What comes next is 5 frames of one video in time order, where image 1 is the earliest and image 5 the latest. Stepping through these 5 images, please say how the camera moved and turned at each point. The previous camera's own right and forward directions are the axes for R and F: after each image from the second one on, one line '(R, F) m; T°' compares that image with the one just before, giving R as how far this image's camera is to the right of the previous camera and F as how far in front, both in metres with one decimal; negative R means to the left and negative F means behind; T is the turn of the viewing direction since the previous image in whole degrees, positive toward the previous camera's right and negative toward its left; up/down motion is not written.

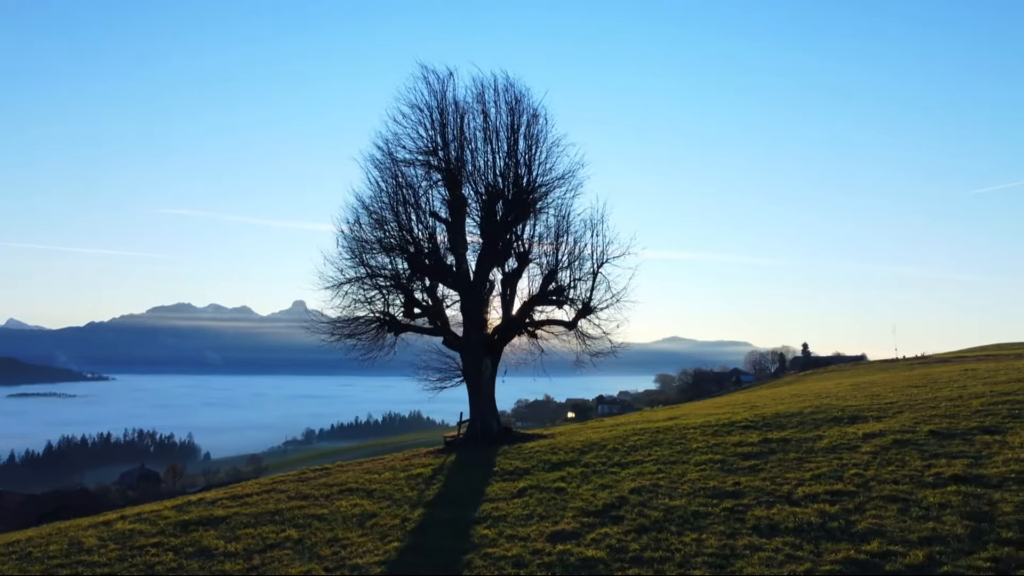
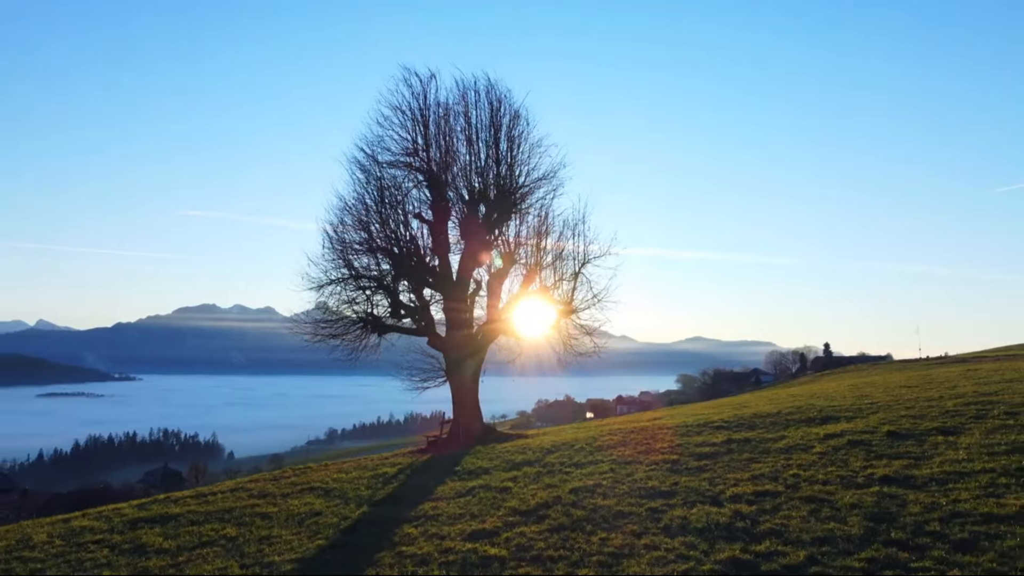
(+1.3, -0.1) m; -1°
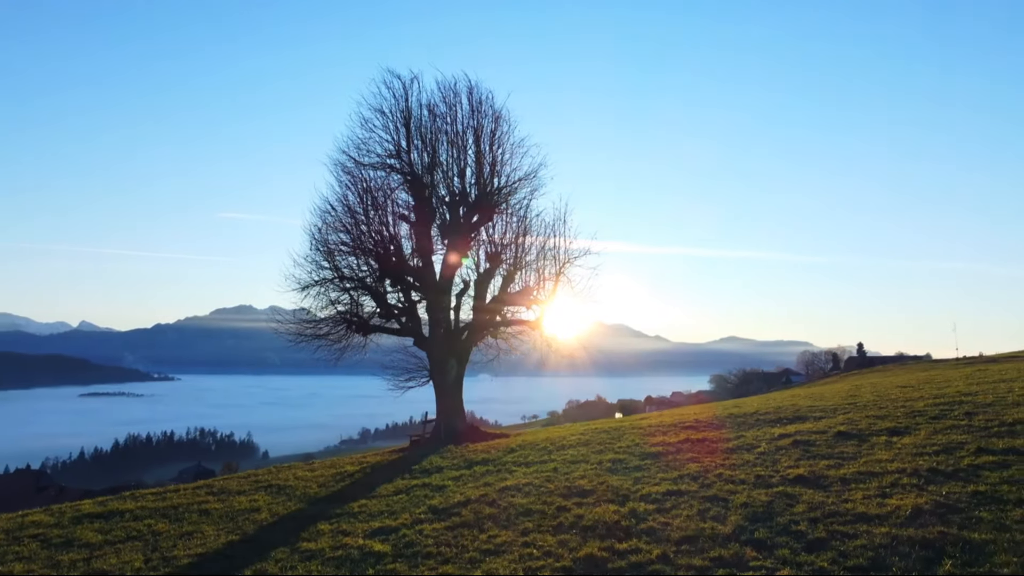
(+1.7, -0.1) m; -2°
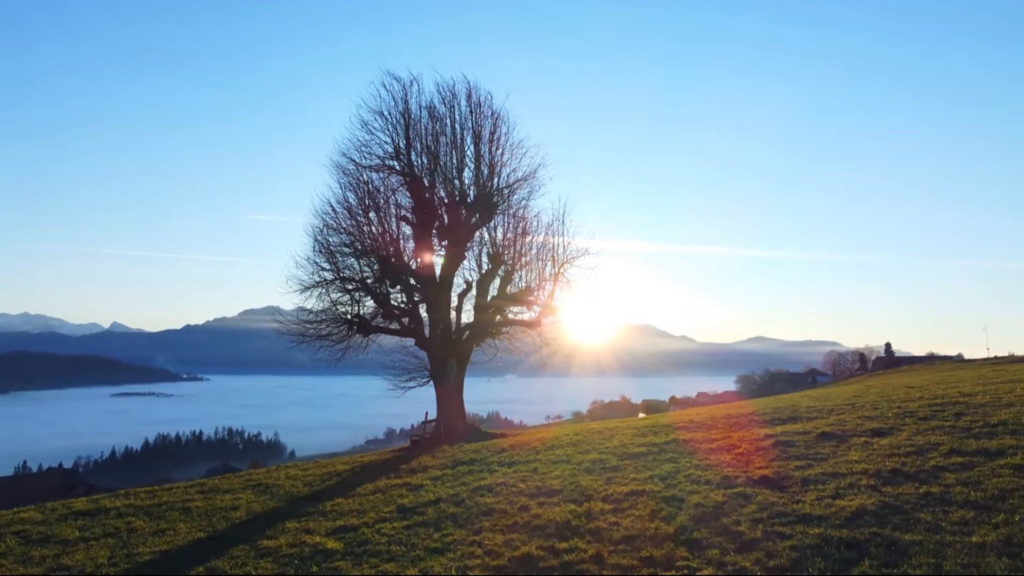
(+0.9, -0.1) m; -2°
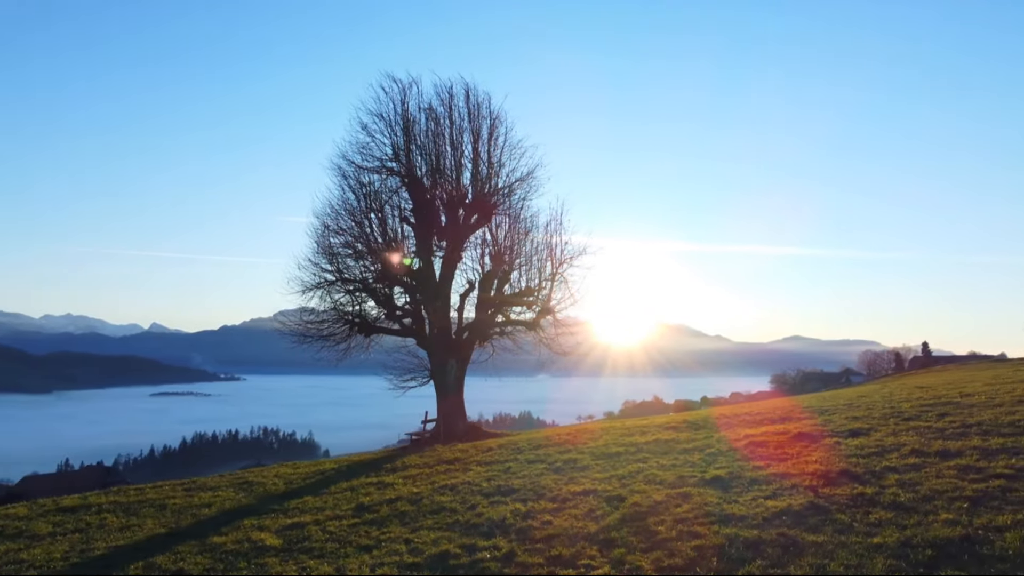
(+1.1, 0.0) m; -2°
